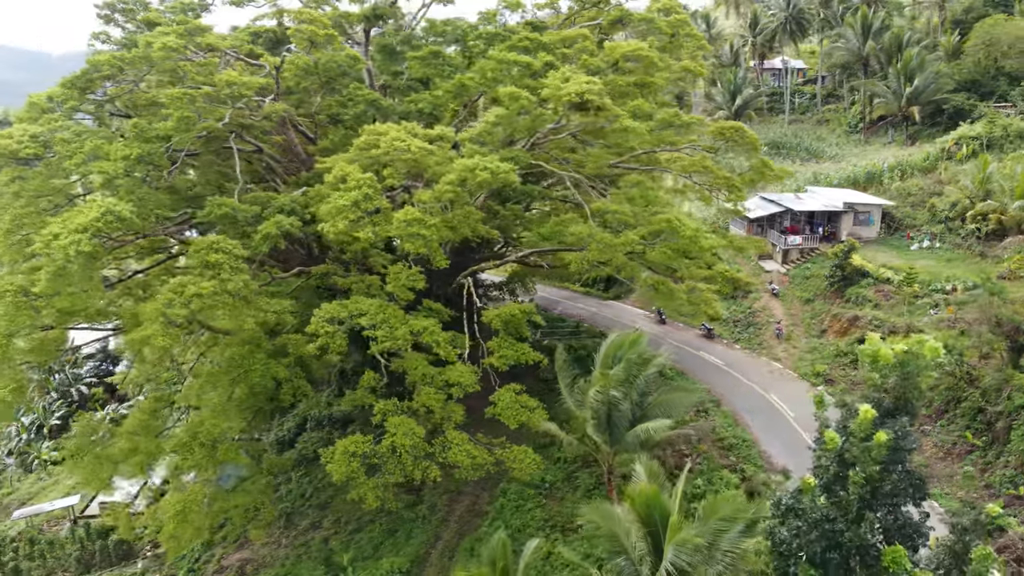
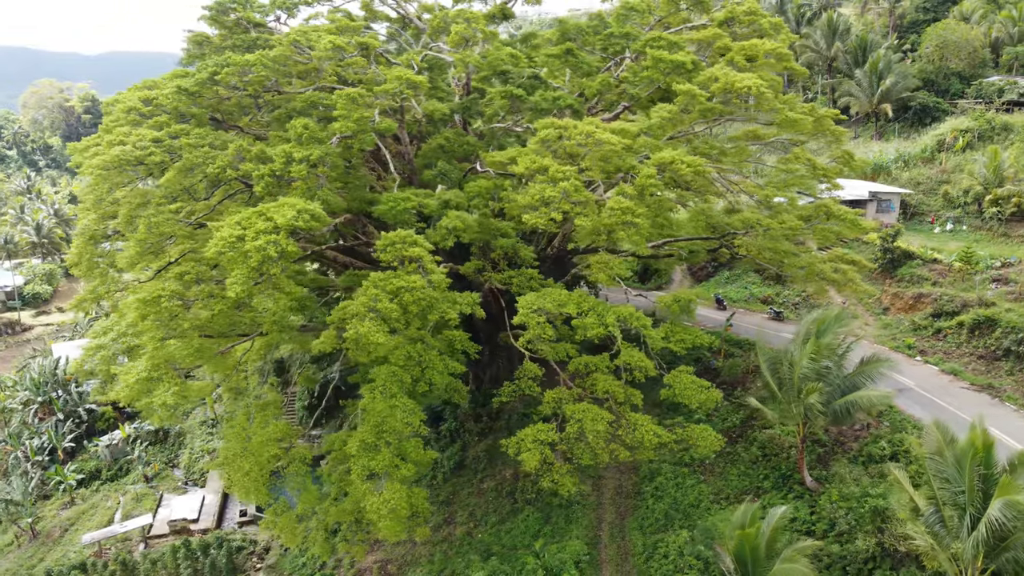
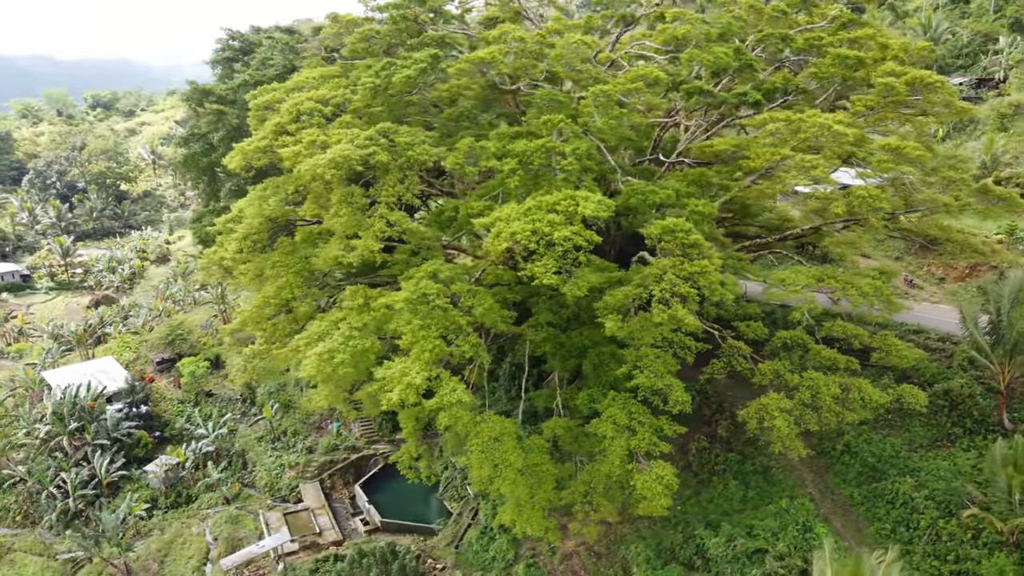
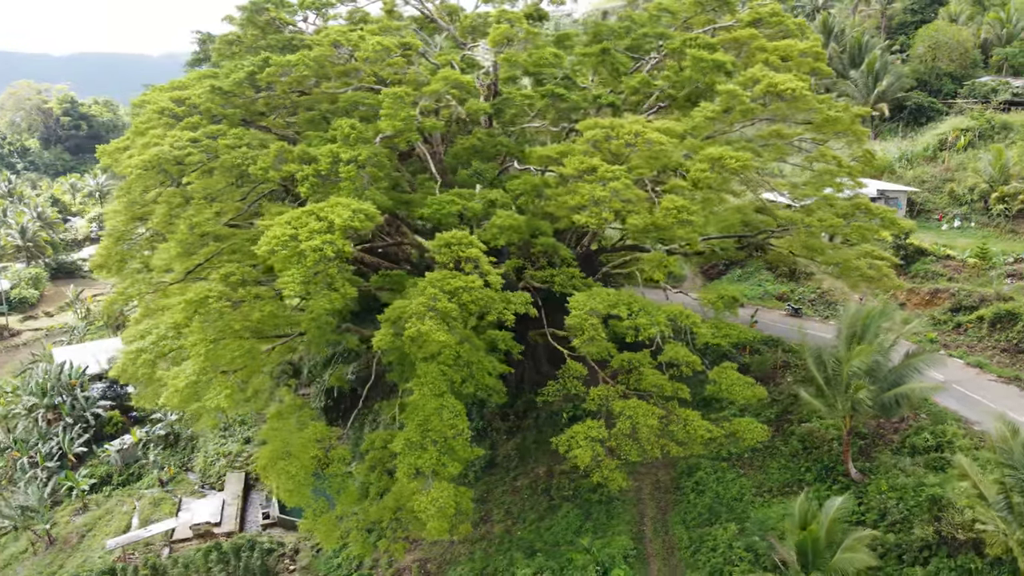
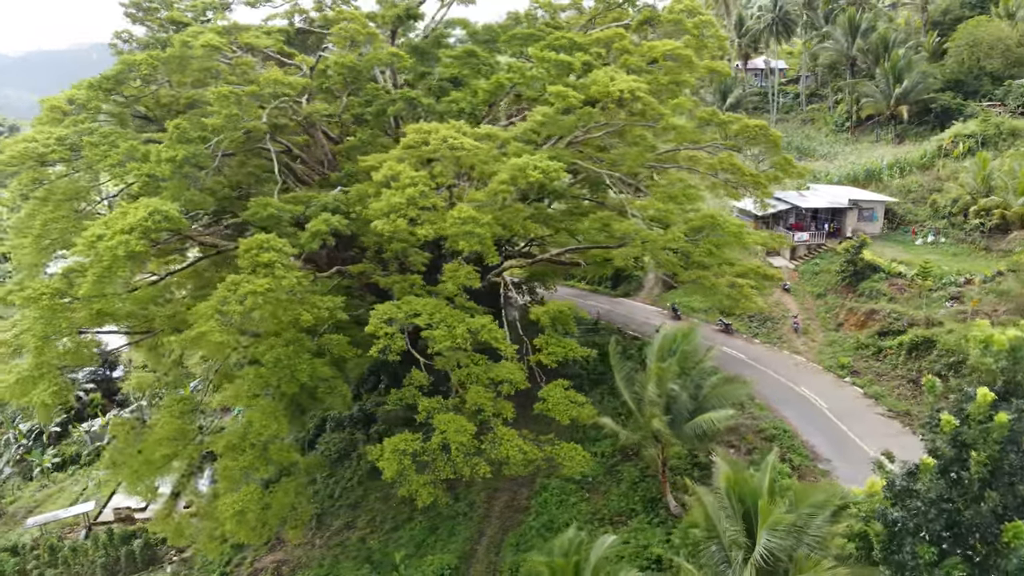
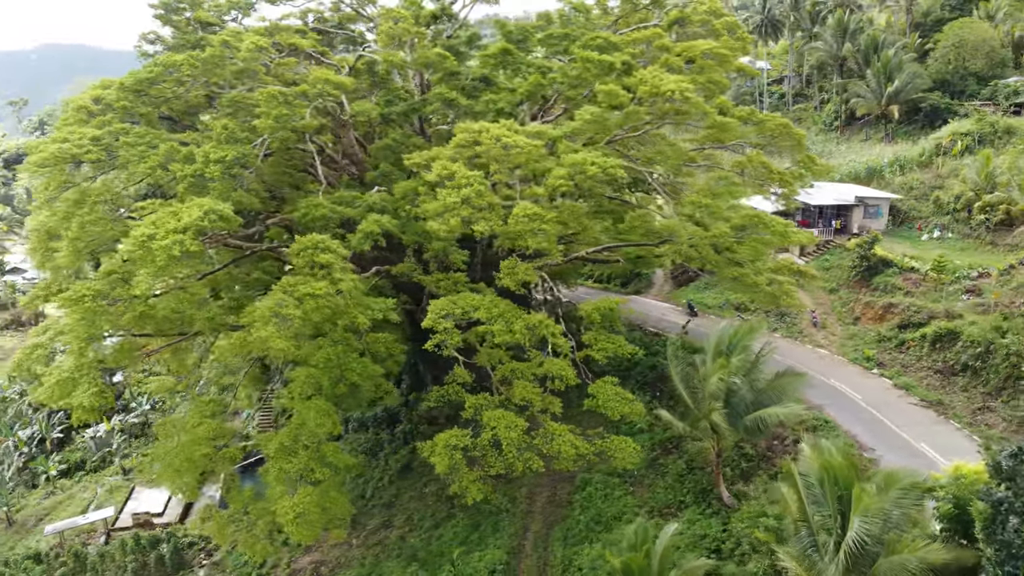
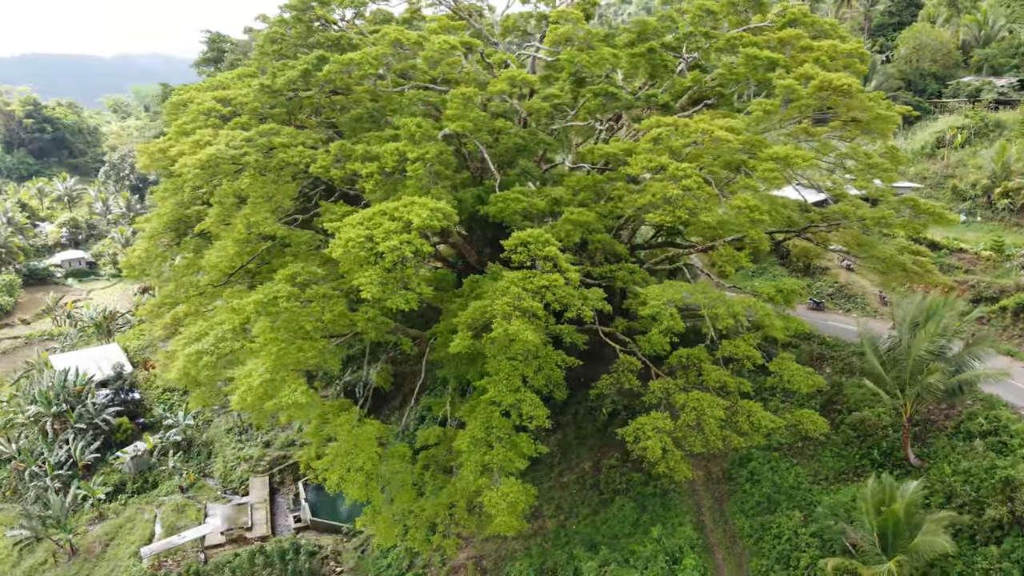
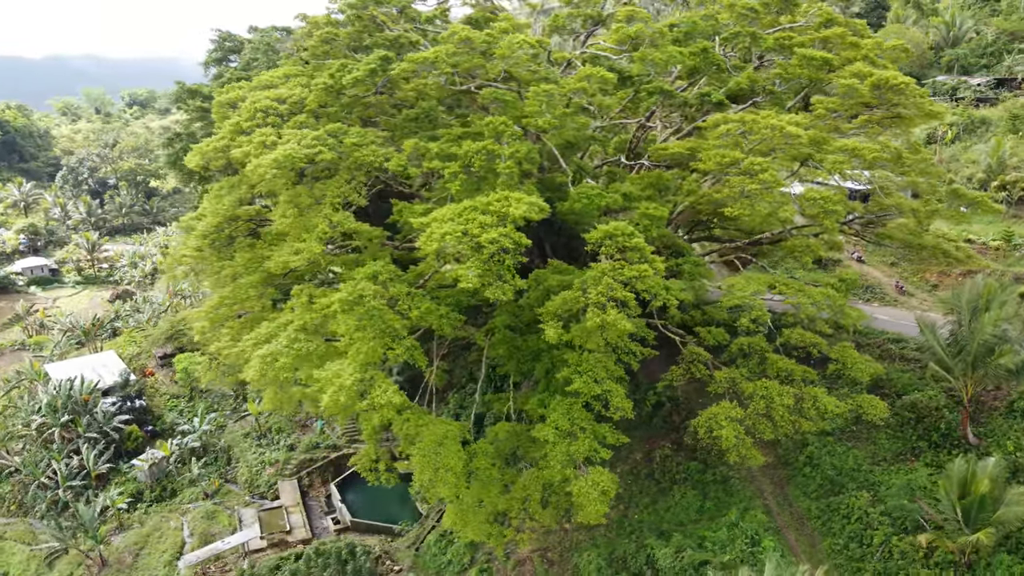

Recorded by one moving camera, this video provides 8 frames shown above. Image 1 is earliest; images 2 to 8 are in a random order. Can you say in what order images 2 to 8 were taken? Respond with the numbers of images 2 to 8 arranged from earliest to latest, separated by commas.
5, 6, 2, 4, 7, 8, 3
